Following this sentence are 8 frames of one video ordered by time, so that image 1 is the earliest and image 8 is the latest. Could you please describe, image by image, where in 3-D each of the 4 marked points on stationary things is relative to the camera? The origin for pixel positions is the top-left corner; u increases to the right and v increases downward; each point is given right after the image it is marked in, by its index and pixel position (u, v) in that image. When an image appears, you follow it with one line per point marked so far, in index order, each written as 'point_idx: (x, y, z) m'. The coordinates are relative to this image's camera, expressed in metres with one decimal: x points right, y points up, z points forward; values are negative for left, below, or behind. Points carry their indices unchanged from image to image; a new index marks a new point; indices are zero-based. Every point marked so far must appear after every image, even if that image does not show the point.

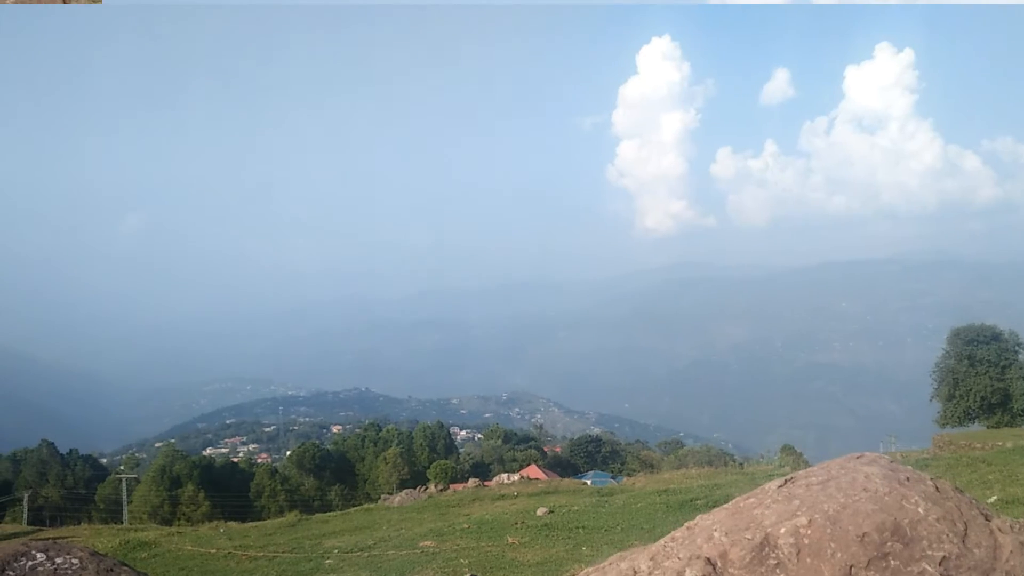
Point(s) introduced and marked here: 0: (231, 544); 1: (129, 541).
0: (-6.6, -6.1, +19.8) m
1: (-9.0, -6.2, +20.1) m
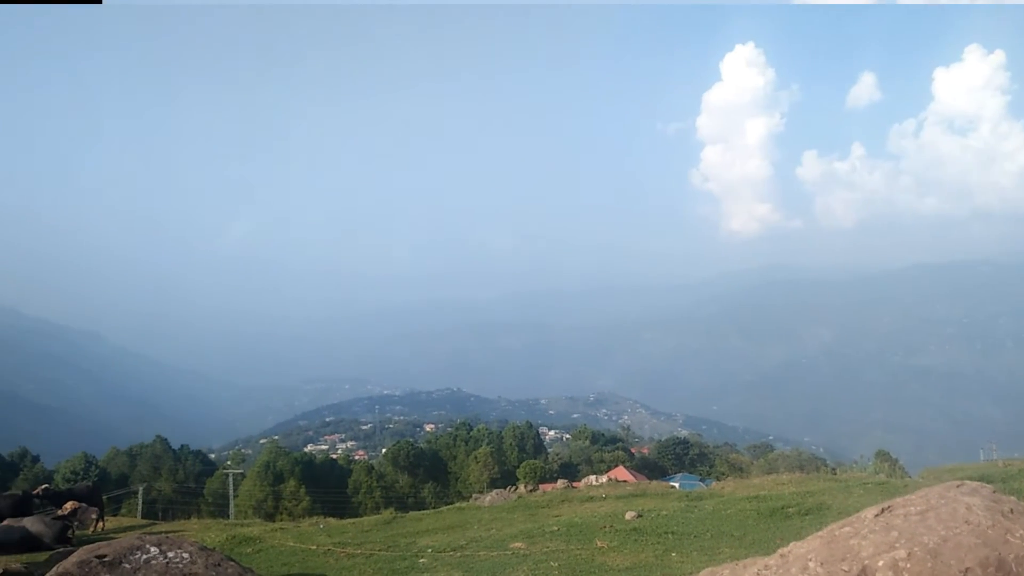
0: (-4.4, -6.1, +20.3) m
1: (-6.8, -6.2, +20.8) m
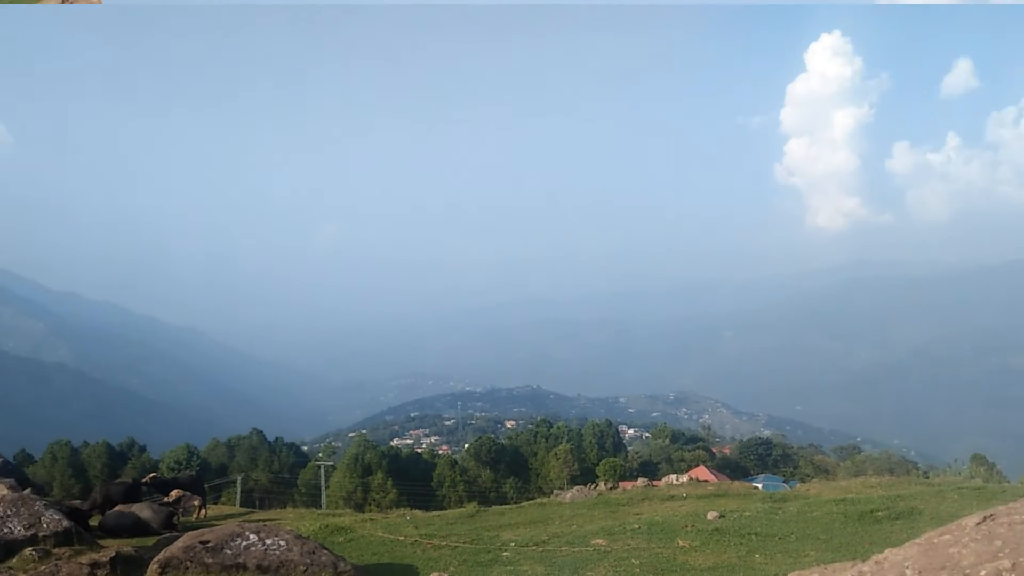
0: (-2.4, -6.1, +20.8) m
1: (-4.7, -6.1, +21.5) m
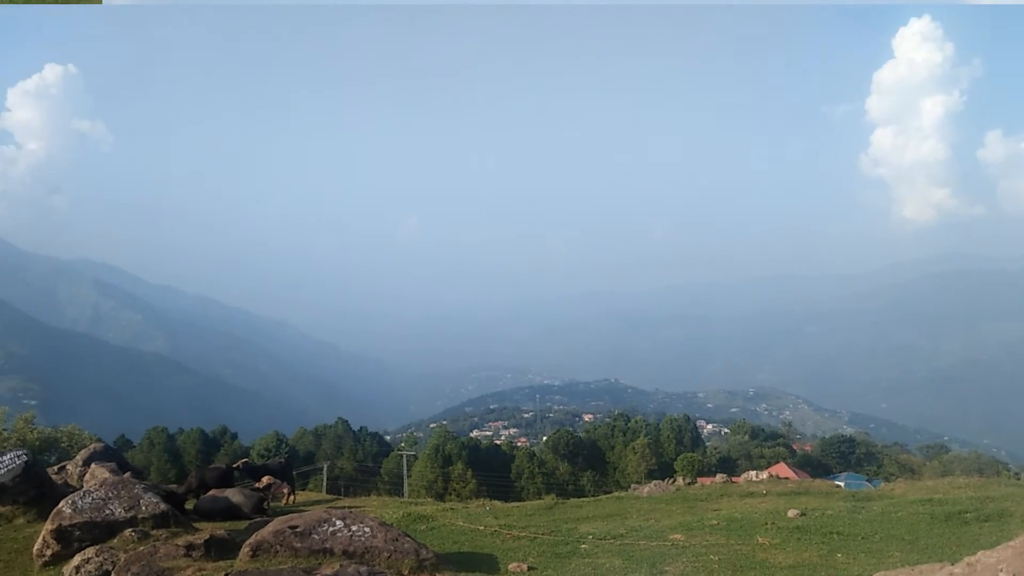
0: (-0.4, -5.9, +21.1) m
1: (-2.7, -5.9, +22.0) m
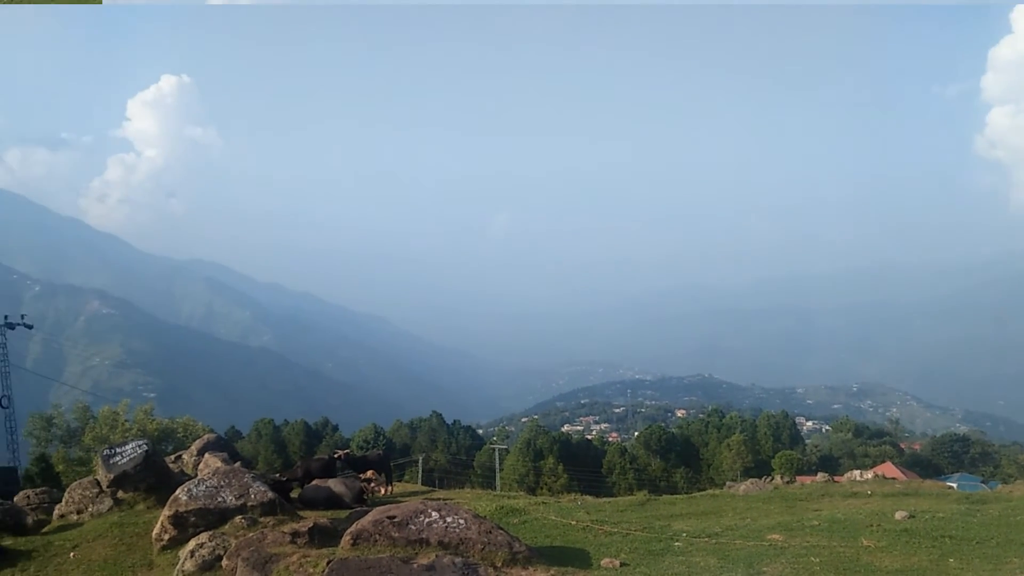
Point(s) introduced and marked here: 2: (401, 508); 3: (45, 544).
0: (+1.9, -5.8, +21.0) m
1: (-0.2, -5.8, +22.2) m
2: (-2.1, -4.2, +15.9) m
3: (-11.1, -6.0, +19.7) m
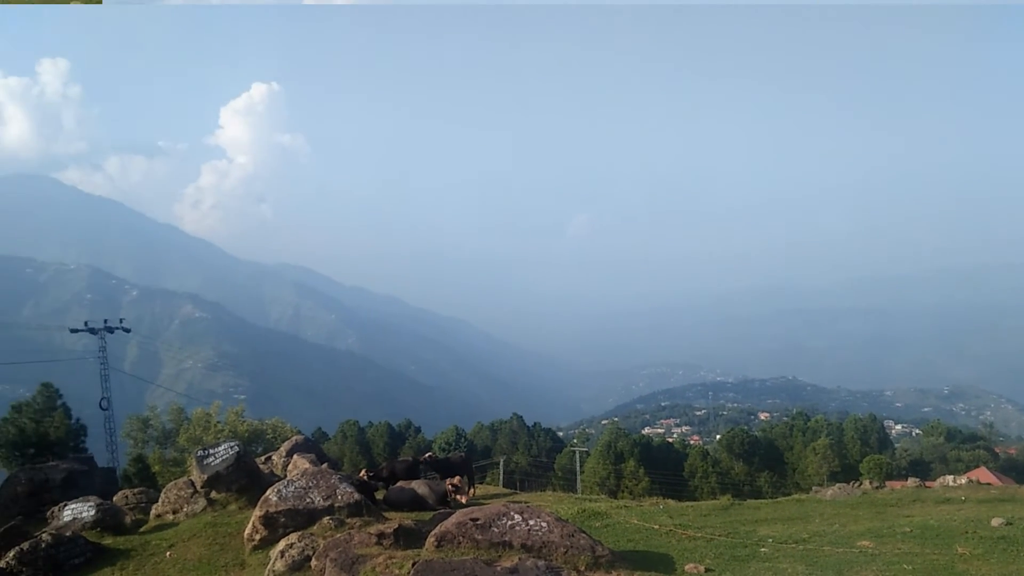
0: (+4.0, -5.9, +21.0) m
1: (+1.9, -5.9, +22.3) m
2: (-0.5, -4.3, +16.2) m
3: (-9.1, -6.3, +20.8) m
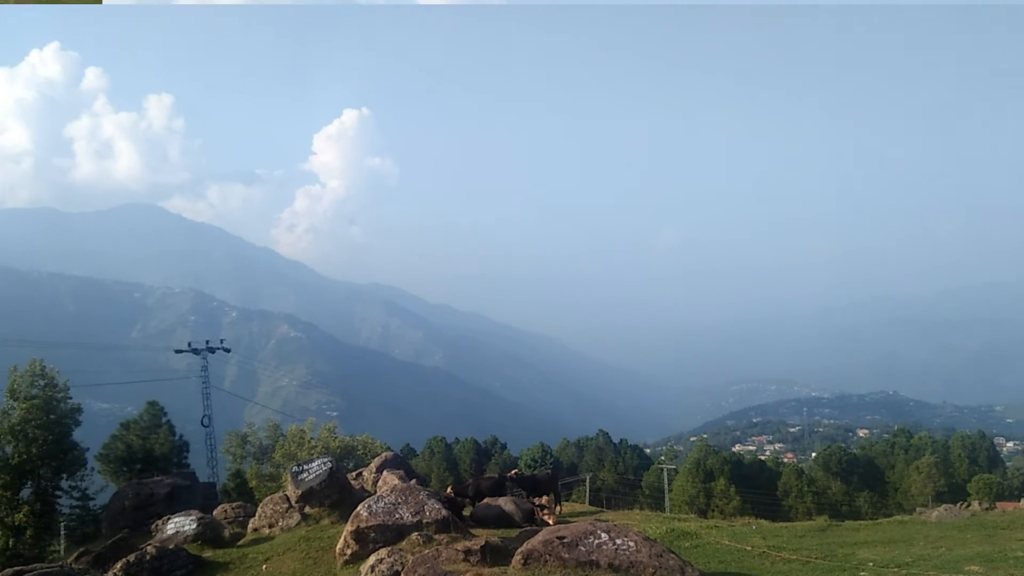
0: (+6.1, -6.2, +20.3) m
1: (+4.2, -6.3, +21.8) m
2: (+1.1, -4.6, +16.0) m
3: (-6.9, -6.9, +21.4) m
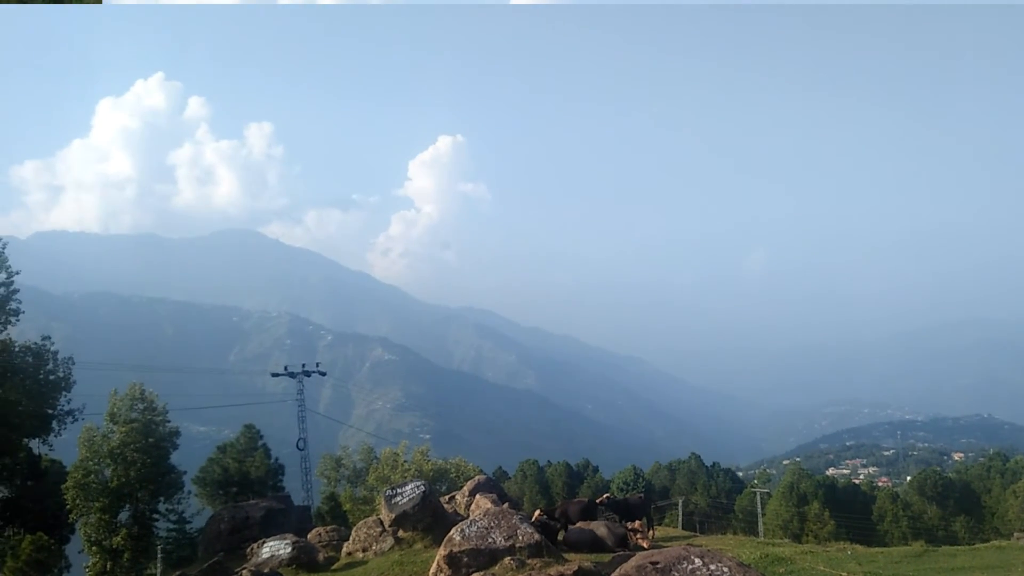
0: (+8.5, -6.9, +20.6) m
1: (+6.7, -7.1, +22.3) m
2: (+3.0, -5.4, +16.9) m
3: (-4.4, -8.0, +23.0) m
